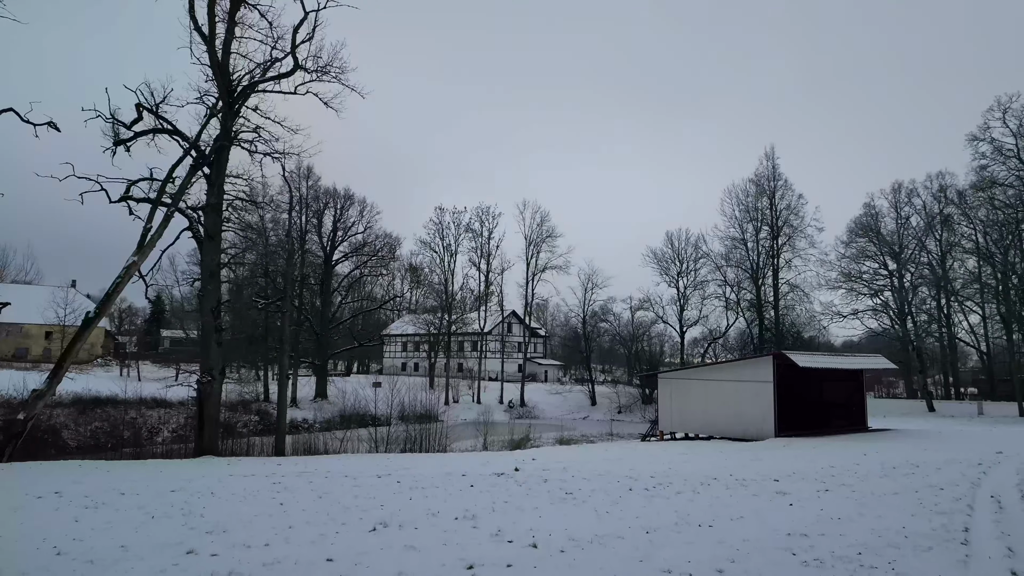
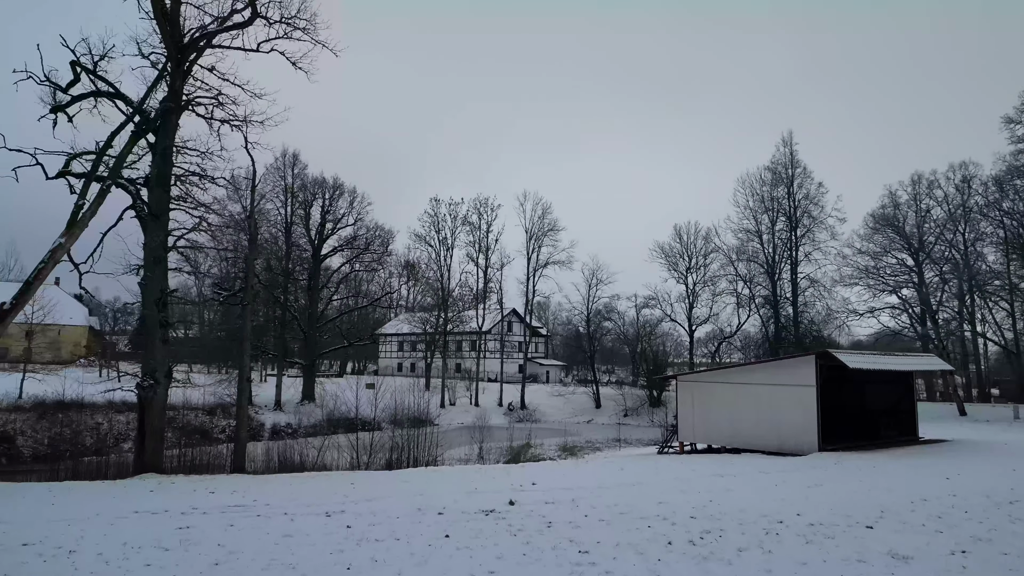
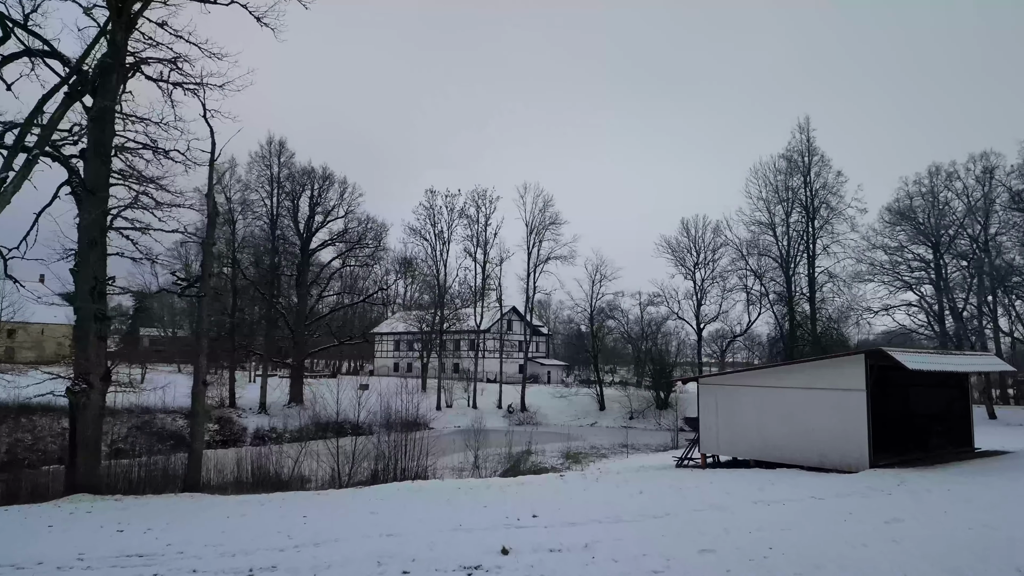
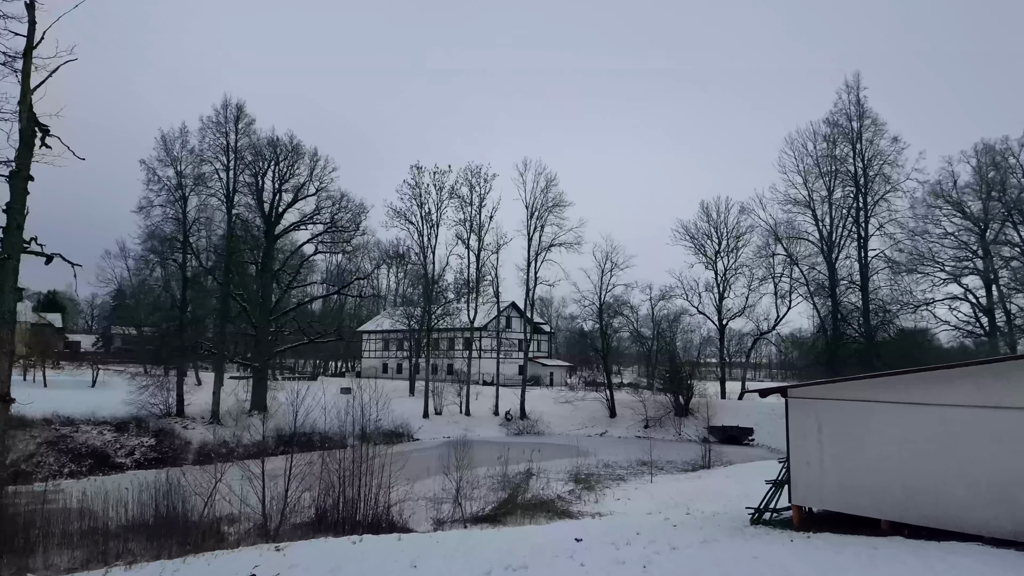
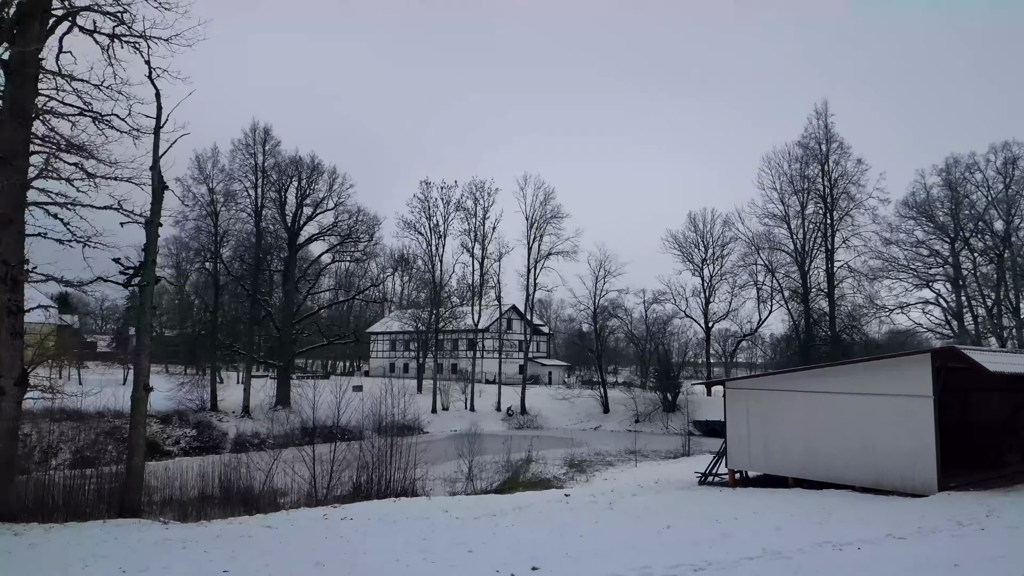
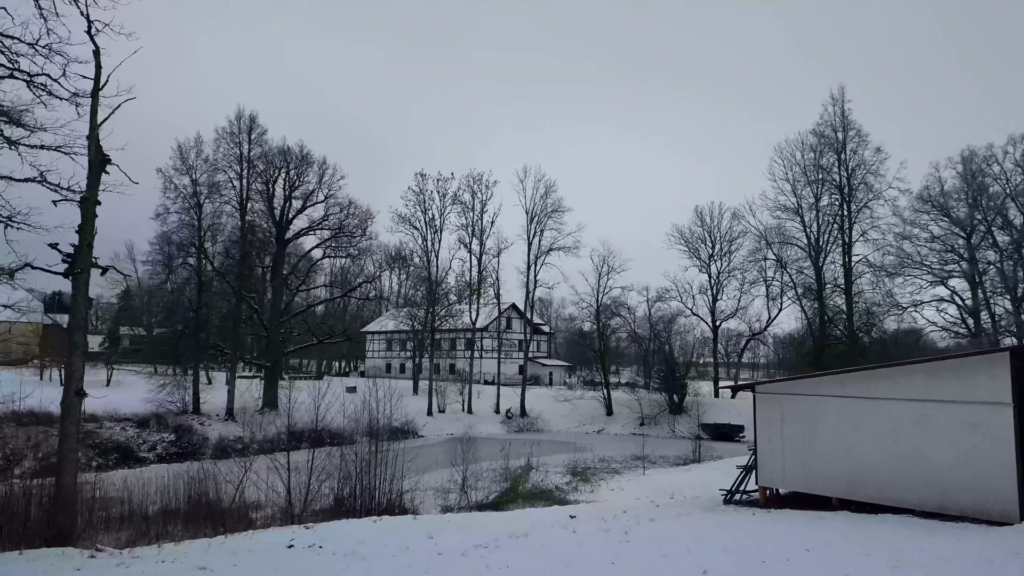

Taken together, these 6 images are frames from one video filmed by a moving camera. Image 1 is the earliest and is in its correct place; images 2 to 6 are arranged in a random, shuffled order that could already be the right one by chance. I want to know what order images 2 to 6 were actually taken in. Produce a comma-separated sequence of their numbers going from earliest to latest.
2, 3, 5, 6, 4
